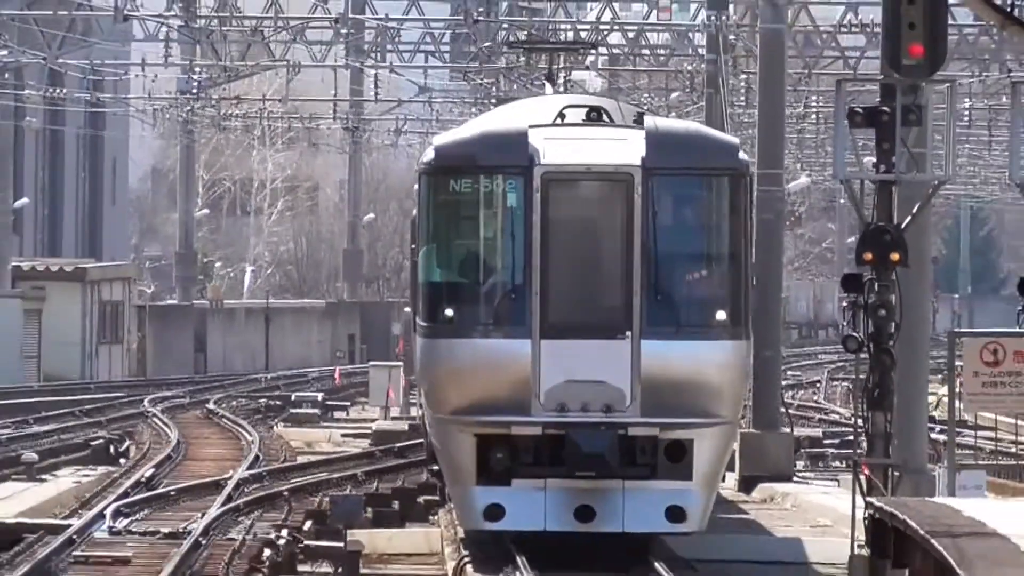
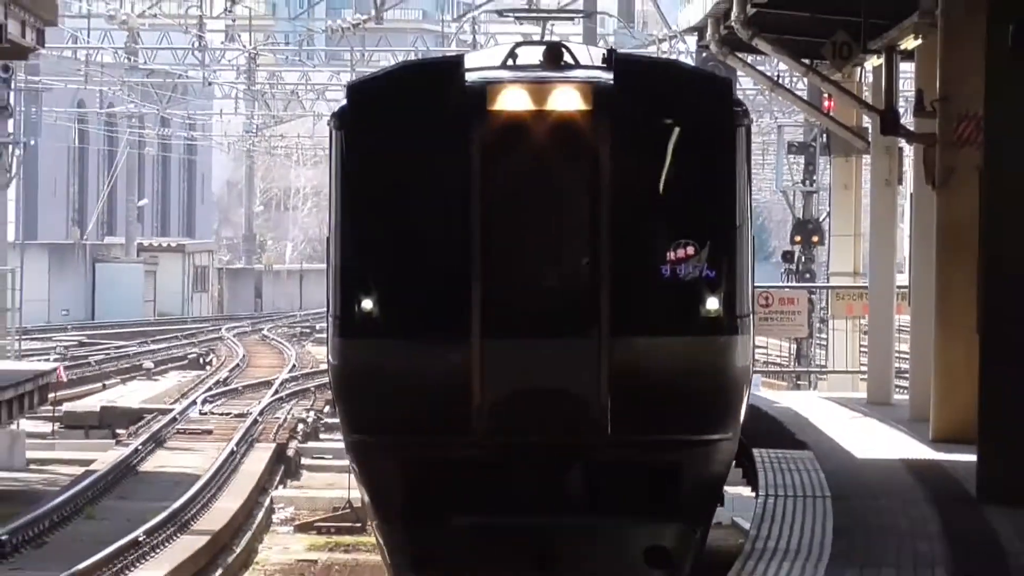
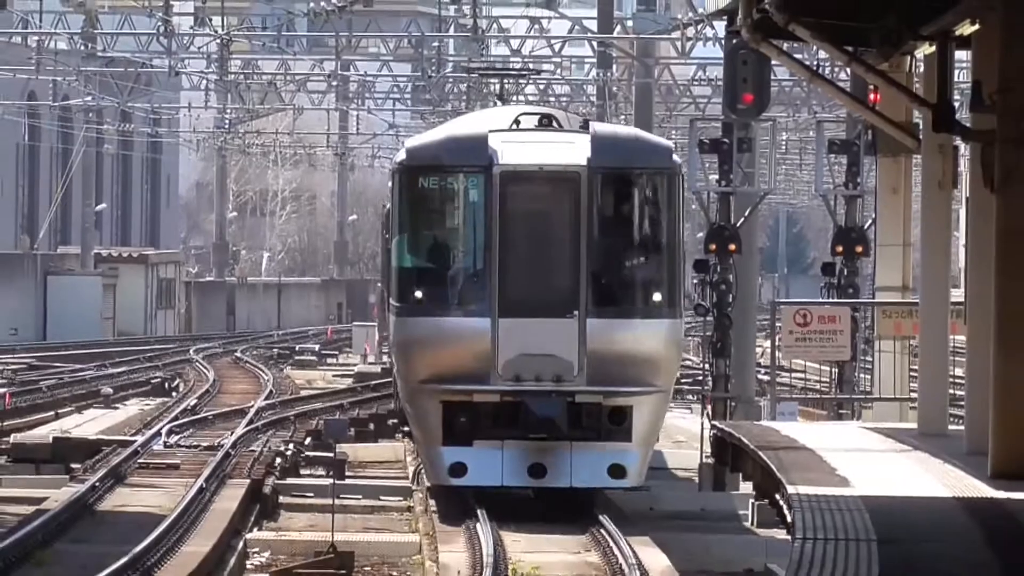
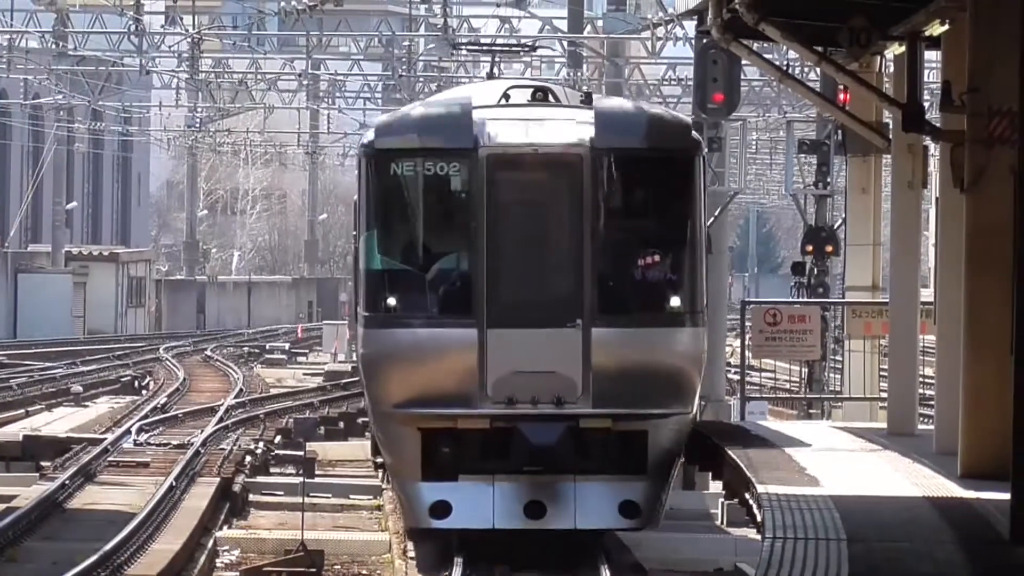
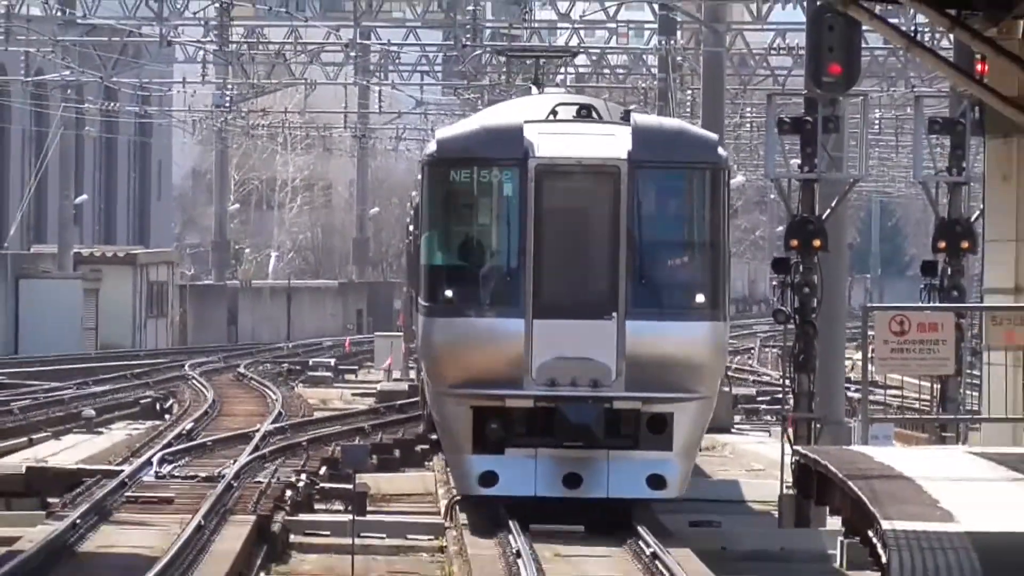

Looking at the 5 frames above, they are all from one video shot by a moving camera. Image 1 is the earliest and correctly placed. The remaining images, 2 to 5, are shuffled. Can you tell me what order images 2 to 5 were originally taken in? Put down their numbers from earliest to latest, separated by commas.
5, 3, 4, 2
